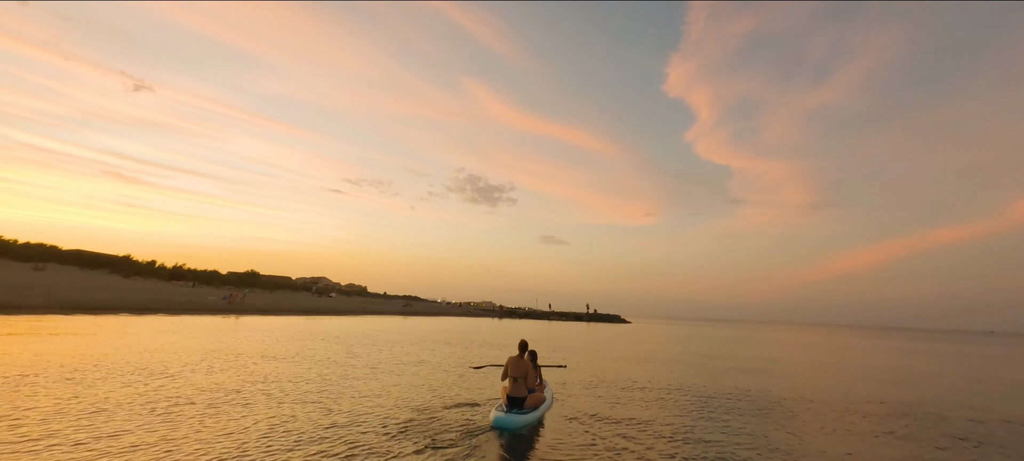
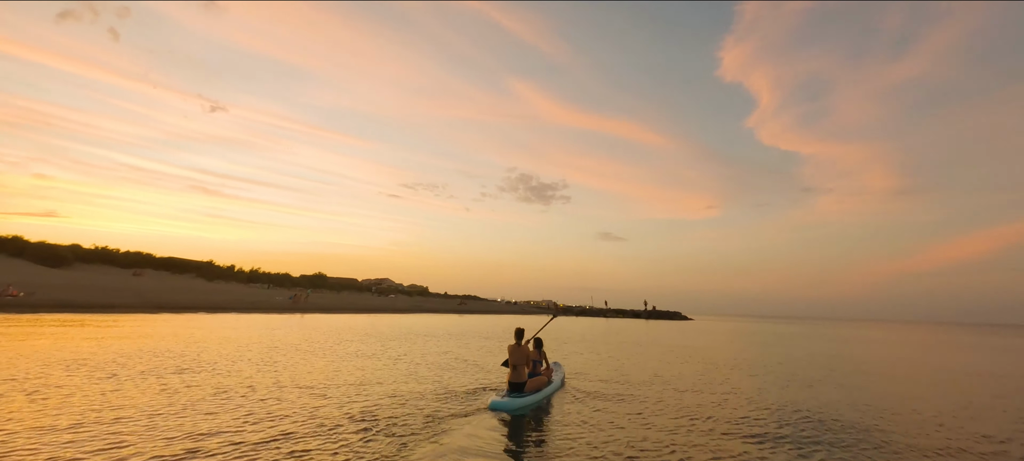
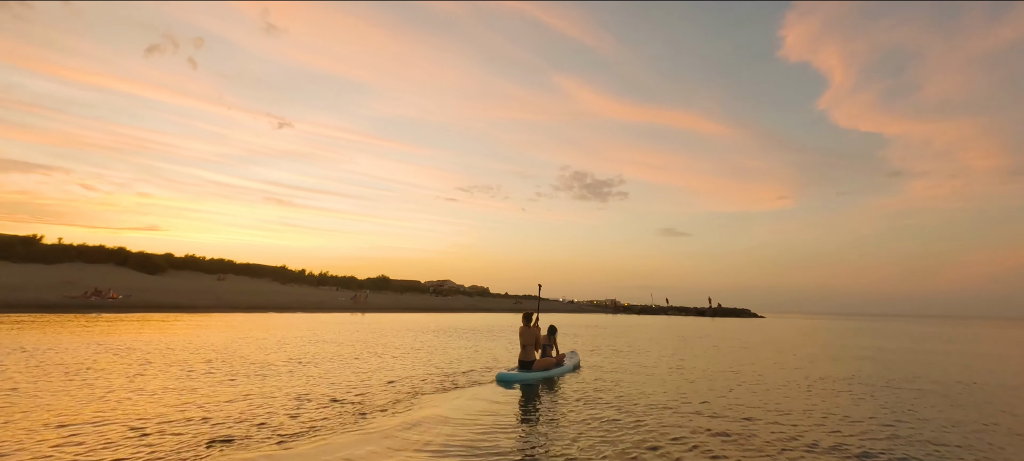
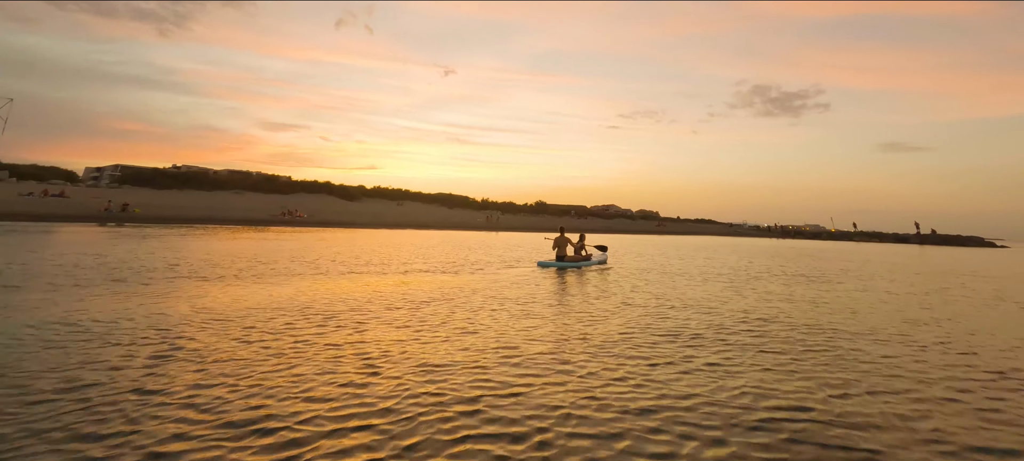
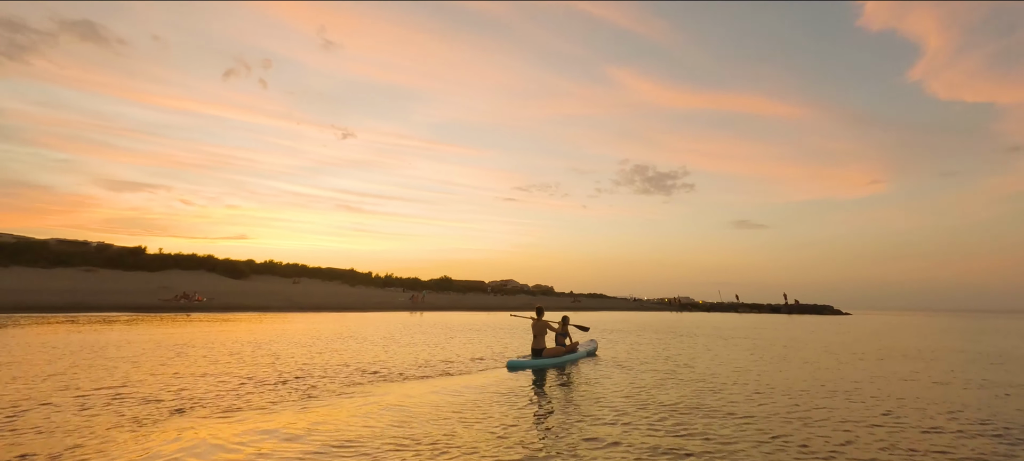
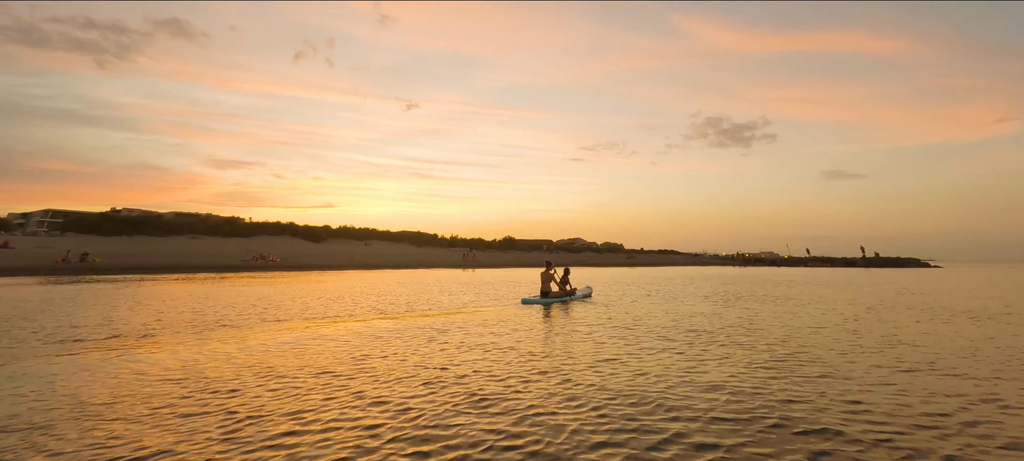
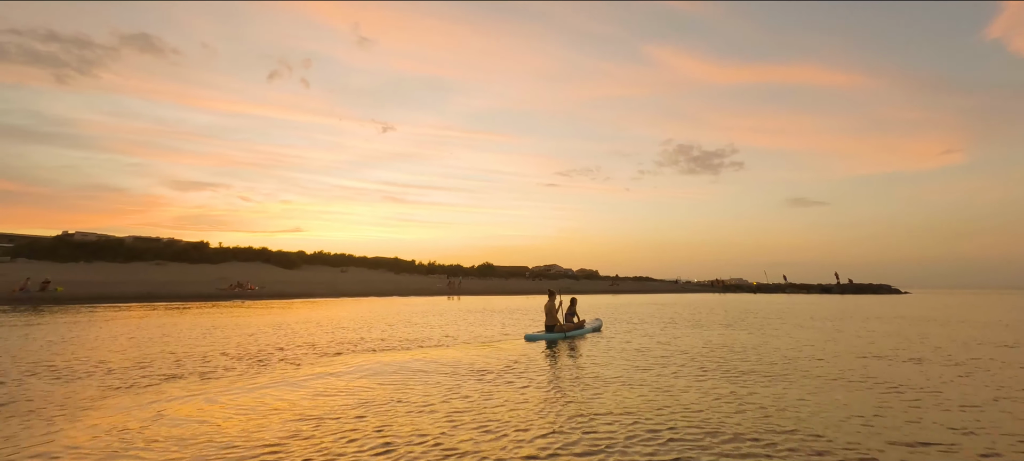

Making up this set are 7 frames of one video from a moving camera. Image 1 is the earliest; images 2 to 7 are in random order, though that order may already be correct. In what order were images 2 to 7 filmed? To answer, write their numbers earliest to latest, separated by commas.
2, 3, 5, 7, 6, 4
